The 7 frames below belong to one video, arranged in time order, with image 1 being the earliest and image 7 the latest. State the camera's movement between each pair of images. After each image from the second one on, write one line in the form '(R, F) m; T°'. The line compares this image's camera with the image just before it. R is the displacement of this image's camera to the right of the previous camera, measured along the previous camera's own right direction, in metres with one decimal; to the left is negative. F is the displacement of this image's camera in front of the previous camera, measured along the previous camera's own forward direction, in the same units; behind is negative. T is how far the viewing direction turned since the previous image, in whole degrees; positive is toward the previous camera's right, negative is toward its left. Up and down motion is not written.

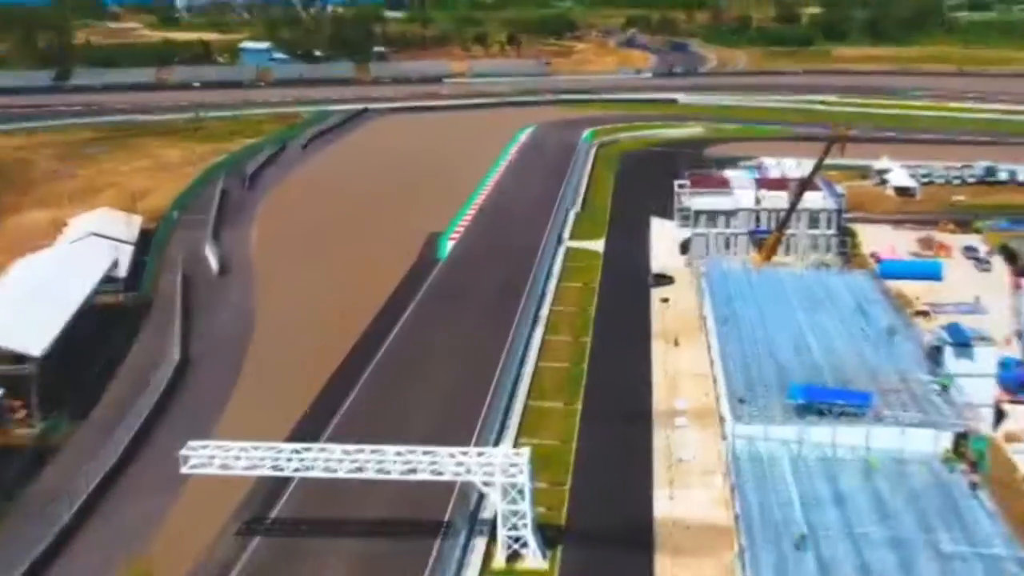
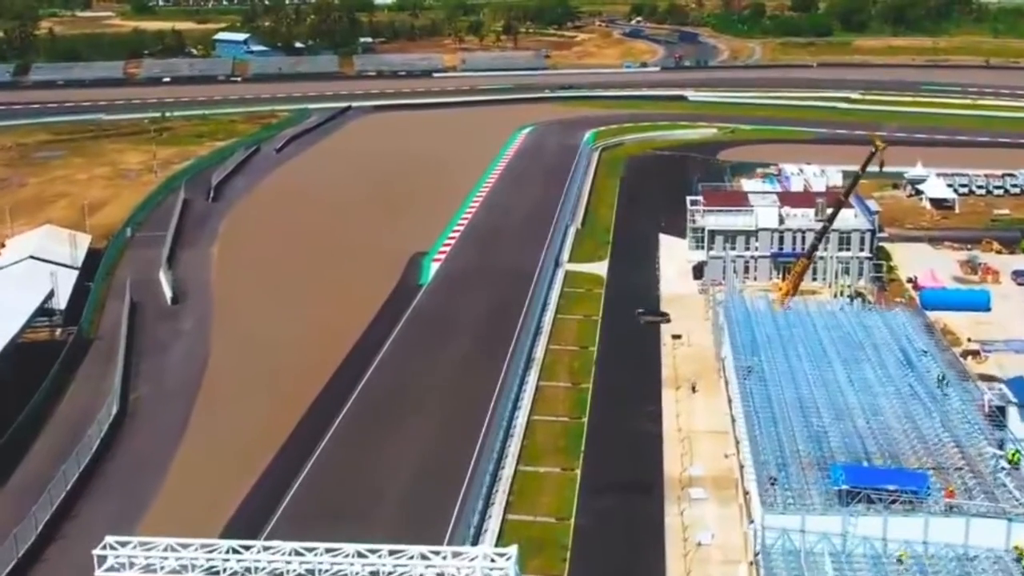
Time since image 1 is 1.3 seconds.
(+0.1, +2.5) m; +1°
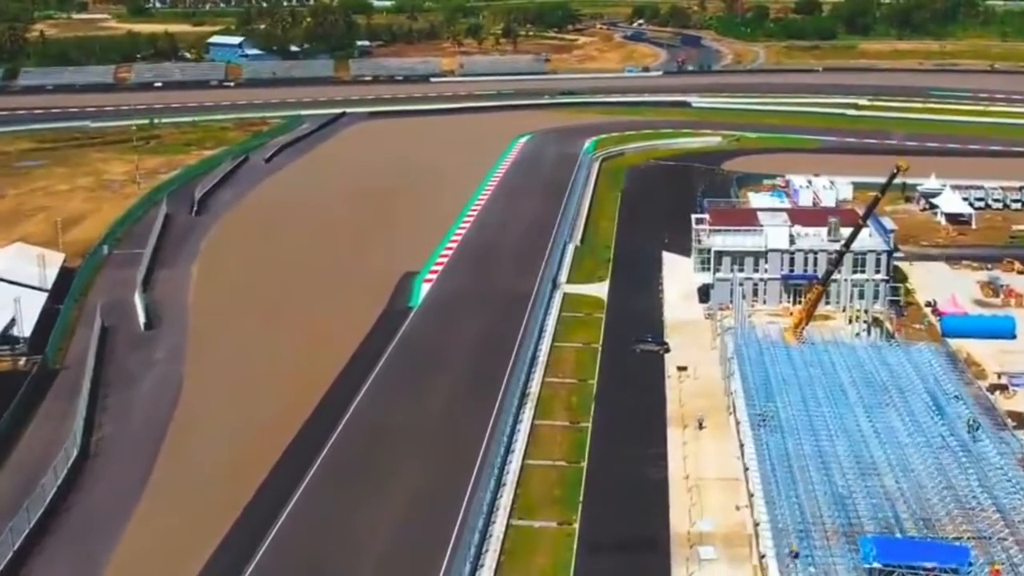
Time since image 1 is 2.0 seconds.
(+0.2, +1.2) m; 0°
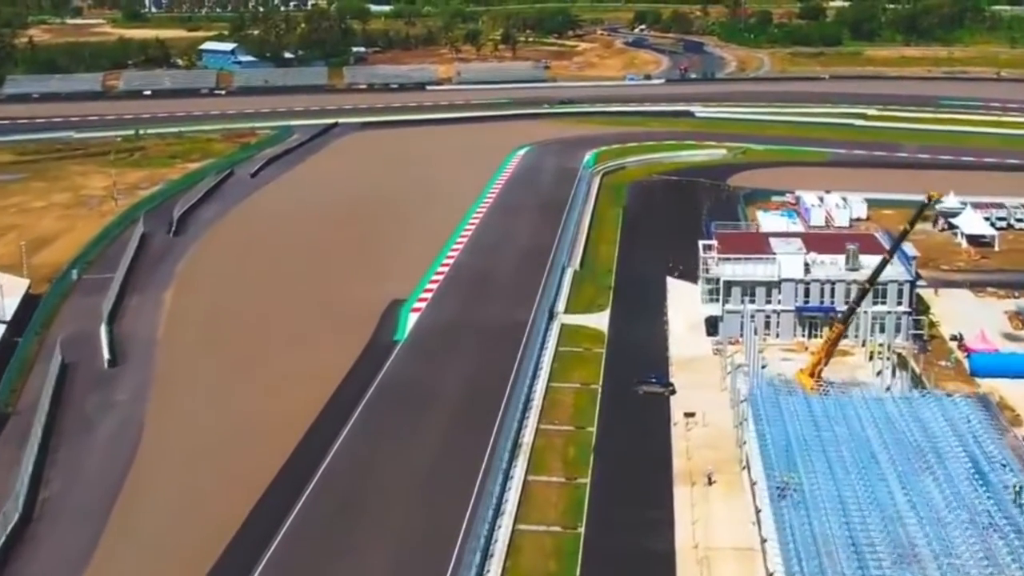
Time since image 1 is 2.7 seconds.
(+0.2, +1.4) m; 0°
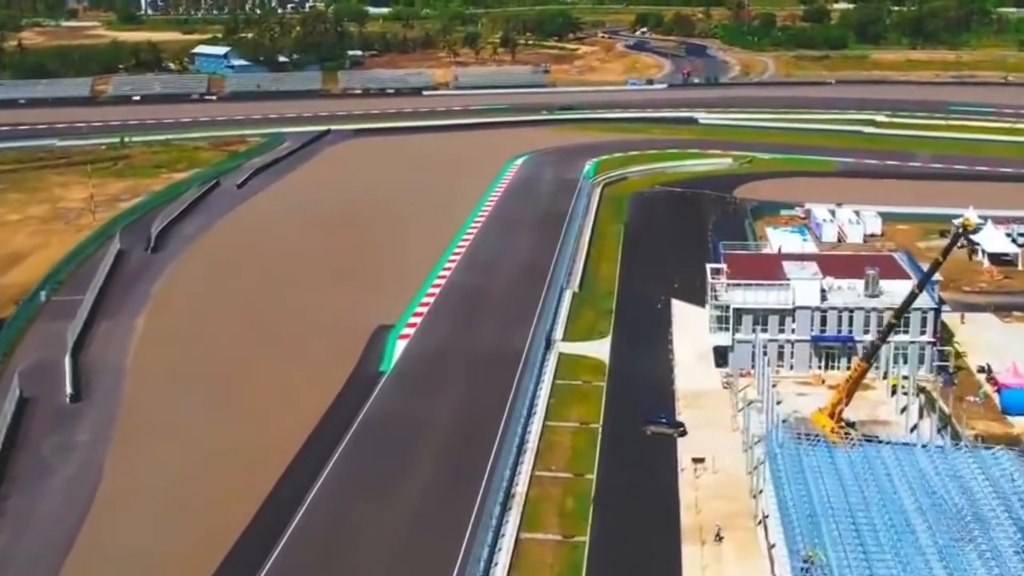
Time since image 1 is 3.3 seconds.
(+0.2, +1.3) m; 0°
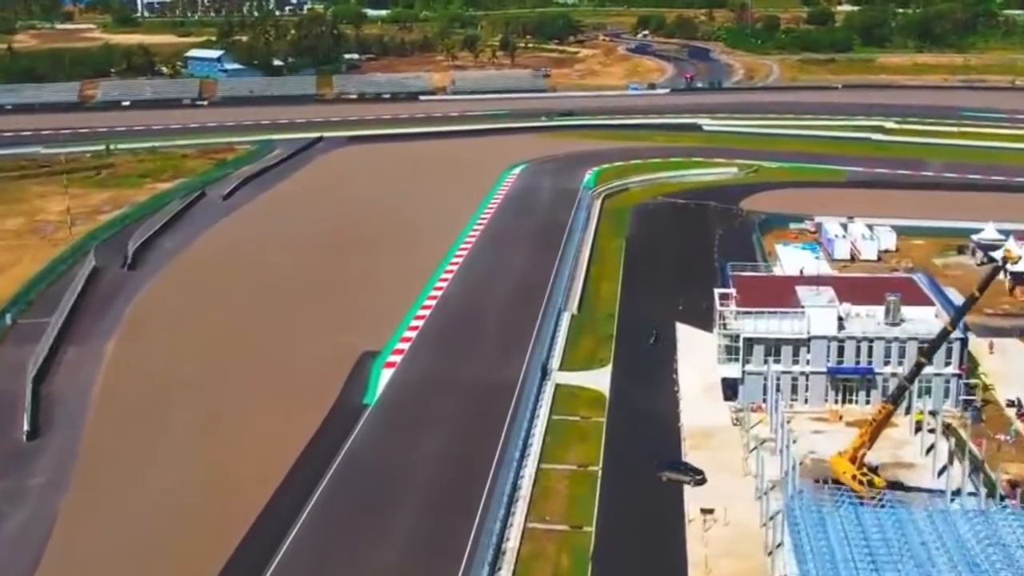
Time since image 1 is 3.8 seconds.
(+0.2, +1.2) m; 0°
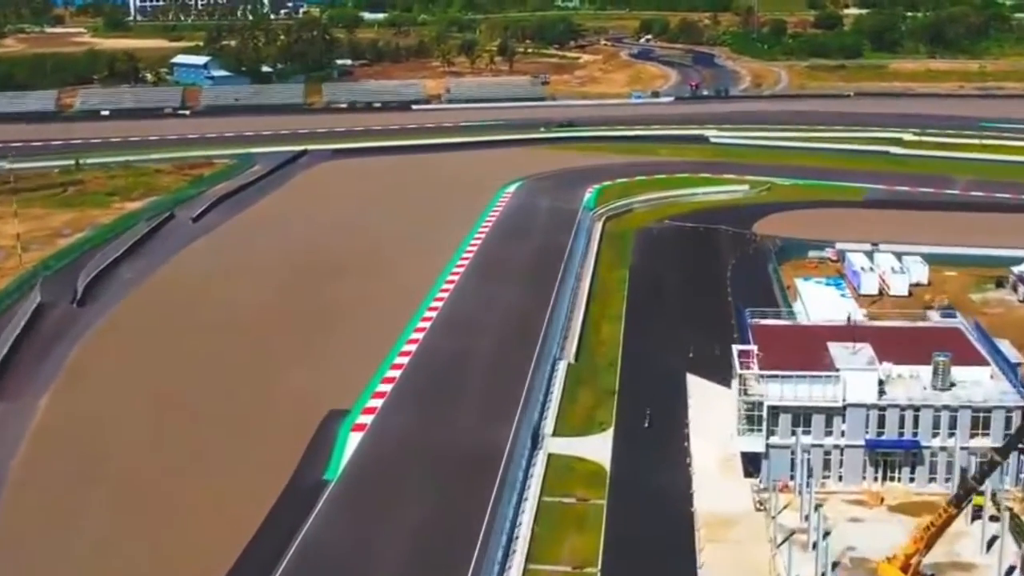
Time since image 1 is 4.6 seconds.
(+0.3, +2.3) m; 0°
